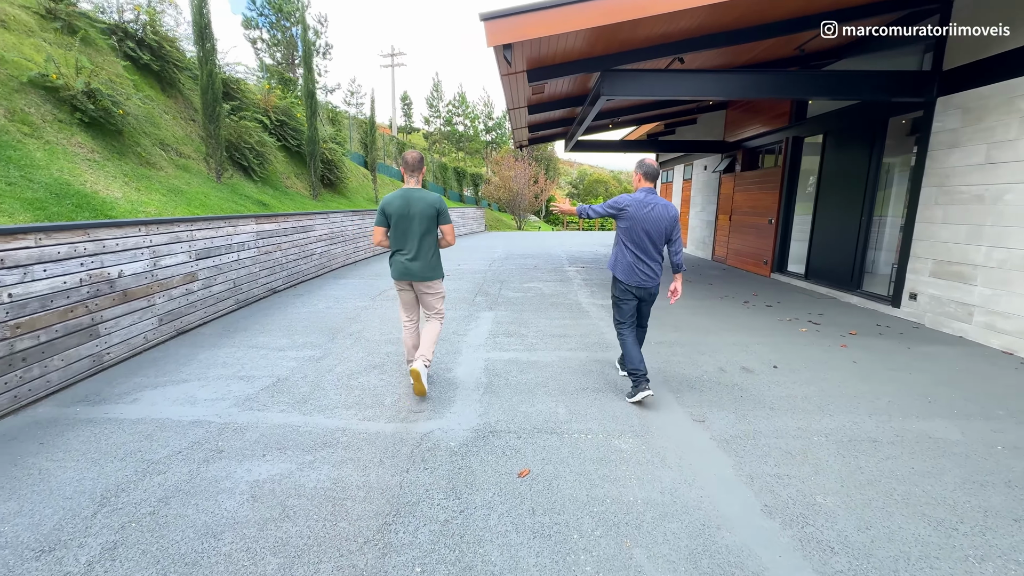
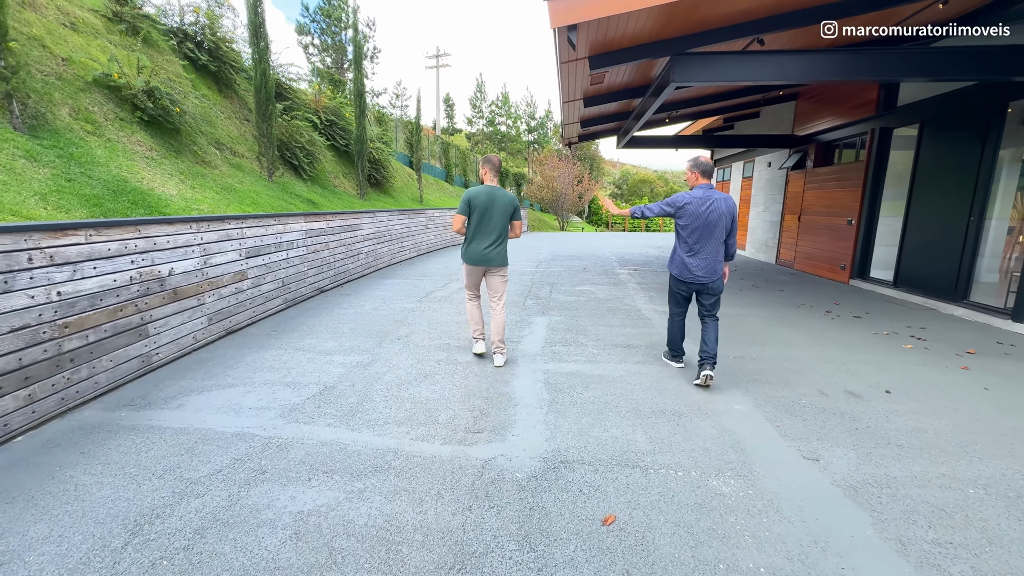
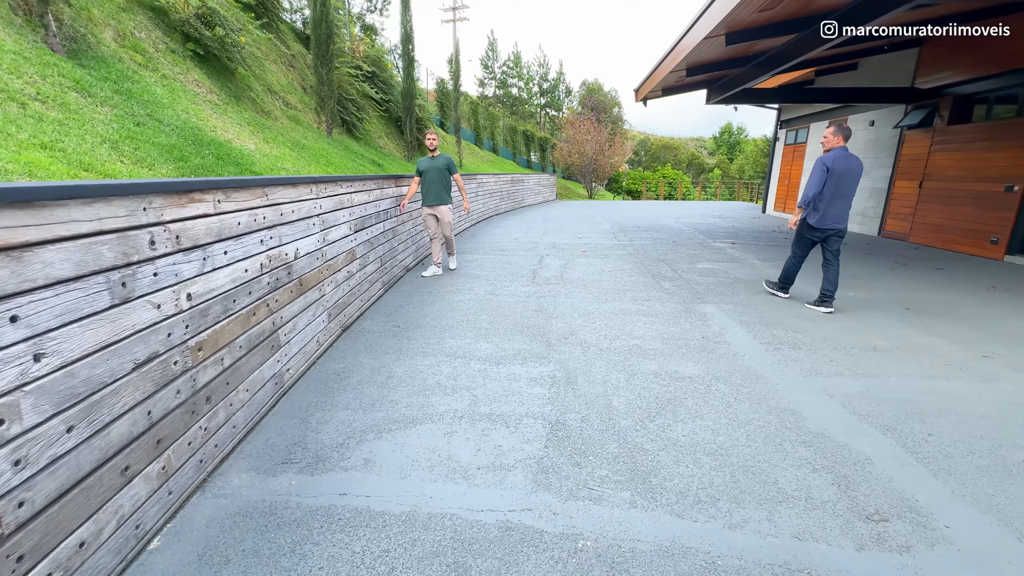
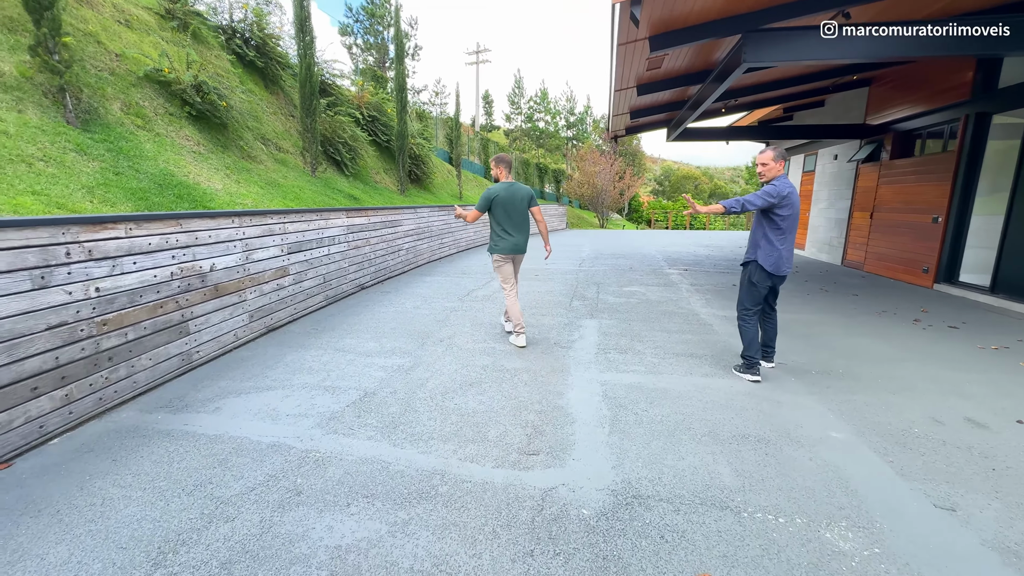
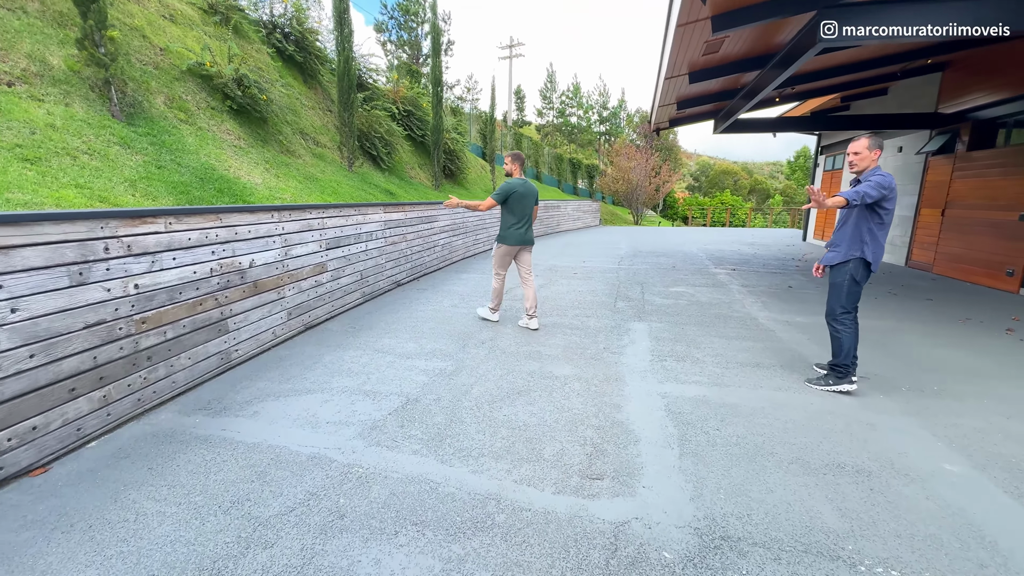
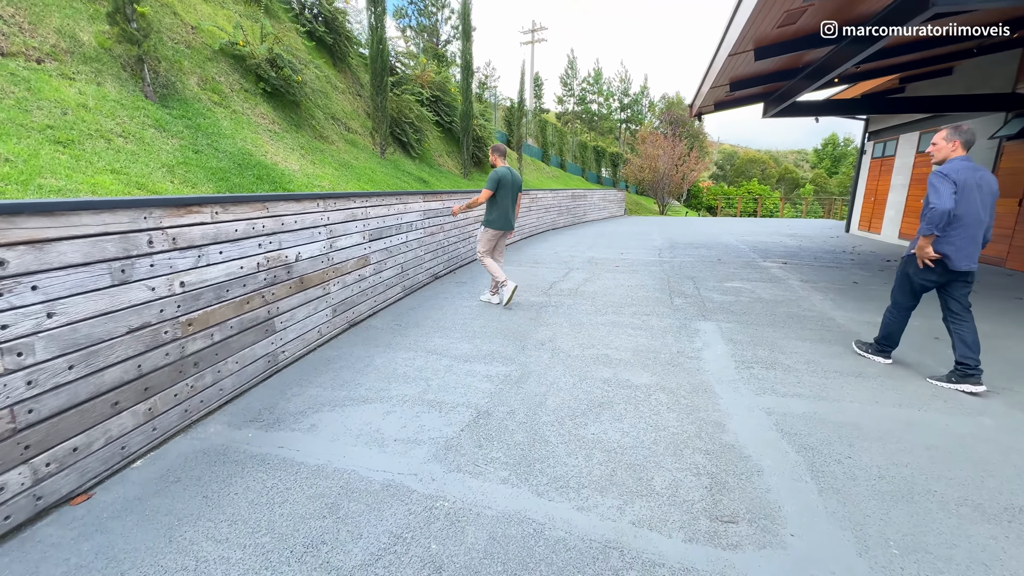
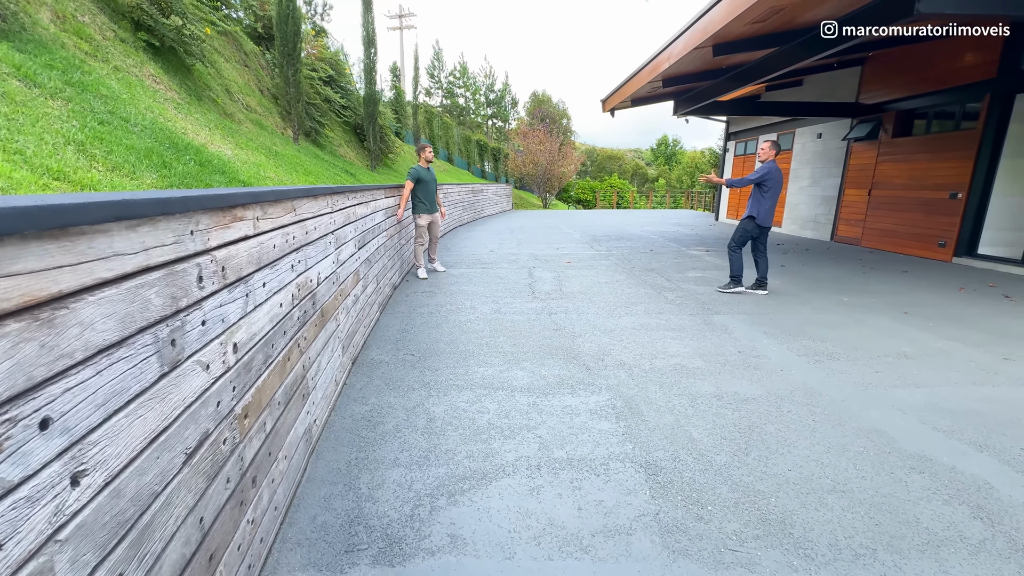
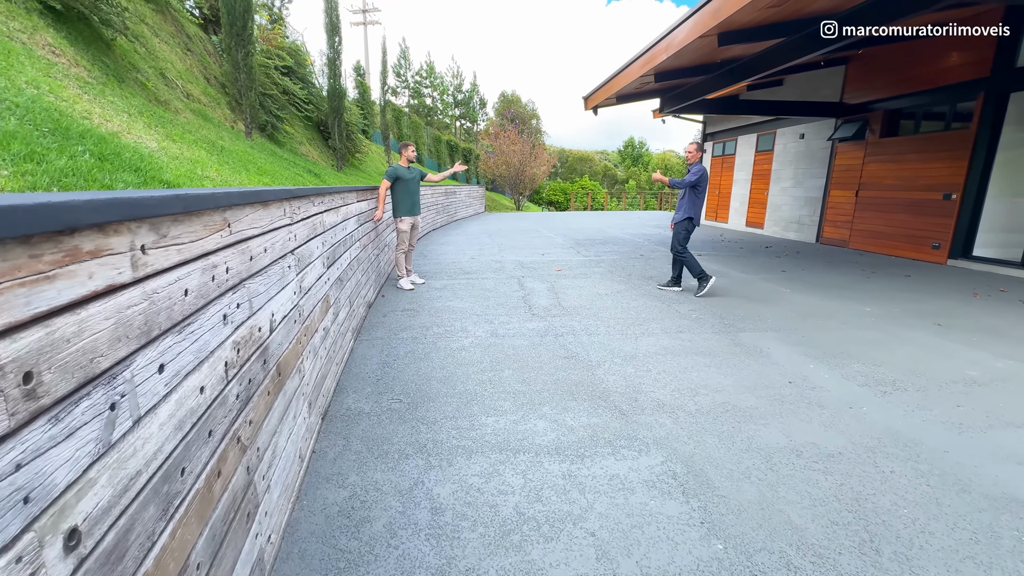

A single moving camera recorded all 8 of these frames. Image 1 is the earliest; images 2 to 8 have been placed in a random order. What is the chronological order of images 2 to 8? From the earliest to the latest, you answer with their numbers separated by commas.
2, 4, 5, 6, 3, 7, 8
